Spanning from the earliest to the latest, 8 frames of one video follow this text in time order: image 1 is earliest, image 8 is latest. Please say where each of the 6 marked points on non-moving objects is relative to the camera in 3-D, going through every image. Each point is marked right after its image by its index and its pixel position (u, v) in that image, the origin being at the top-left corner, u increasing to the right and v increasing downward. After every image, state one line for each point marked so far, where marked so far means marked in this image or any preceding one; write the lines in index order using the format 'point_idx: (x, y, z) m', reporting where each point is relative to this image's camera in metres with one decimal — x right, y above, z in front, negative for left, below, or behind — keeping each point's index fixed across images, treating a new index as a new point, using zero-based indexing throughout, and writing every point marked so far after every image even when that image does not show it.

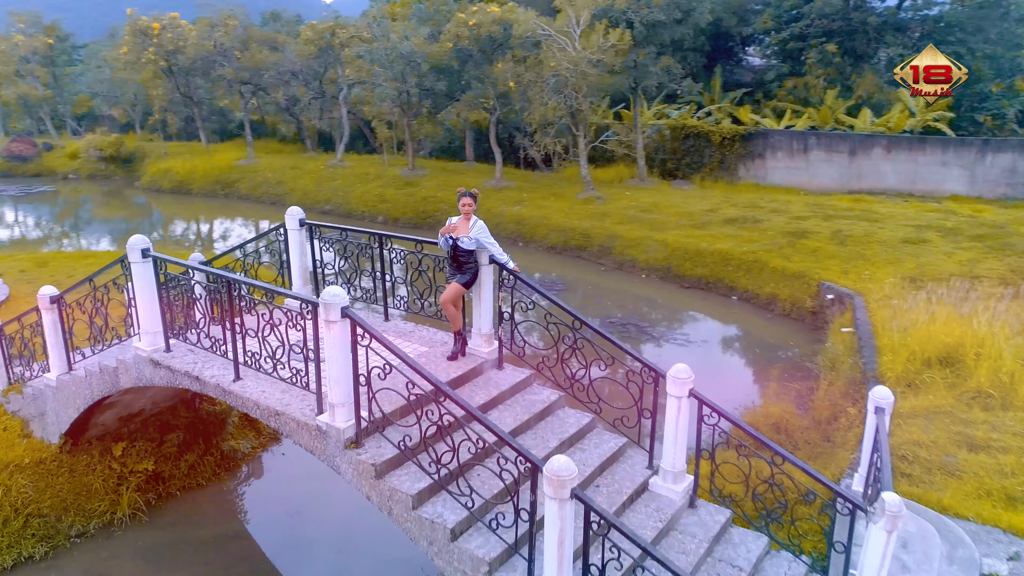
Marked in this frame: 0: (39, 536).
0: (-3.6, -1.9, +6.0) m
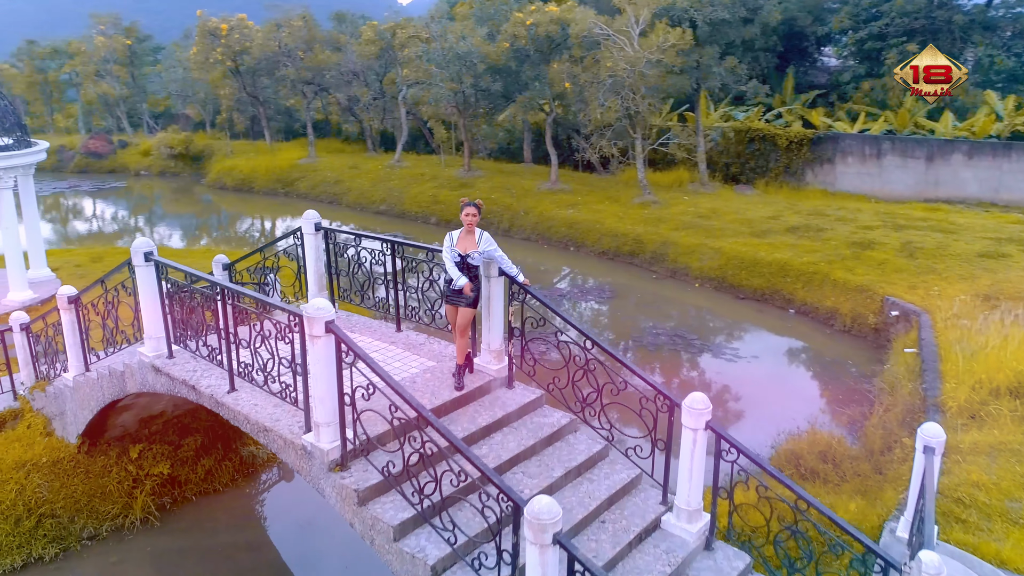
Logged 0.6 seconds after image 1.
0: (-3.5, -1.9, +6.0) m
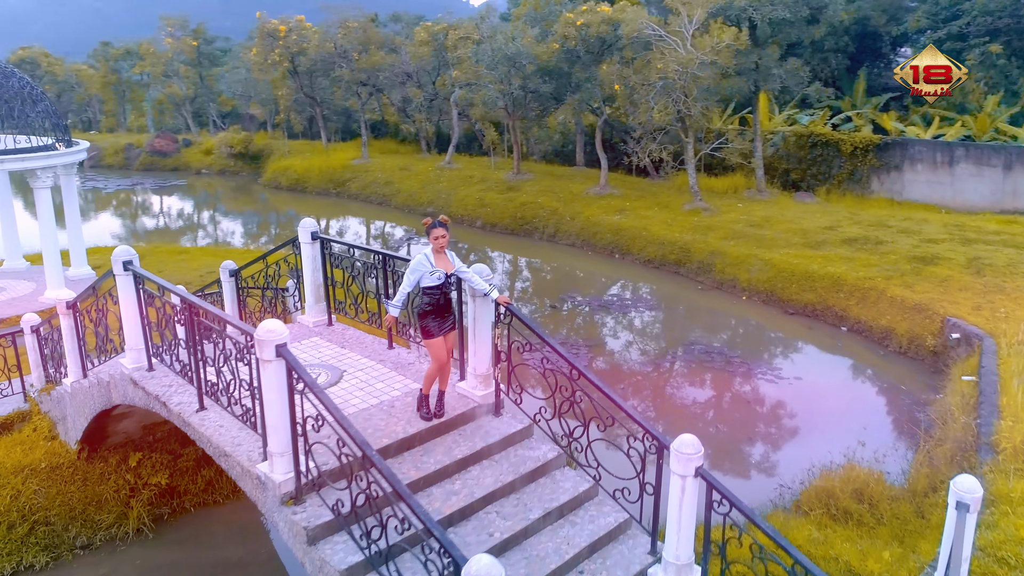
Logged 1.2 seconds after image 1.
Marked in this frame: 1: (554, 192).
0: (-3.5, -1.9, +5.9) m
1: (+1.0, +2.4, +19.7) m
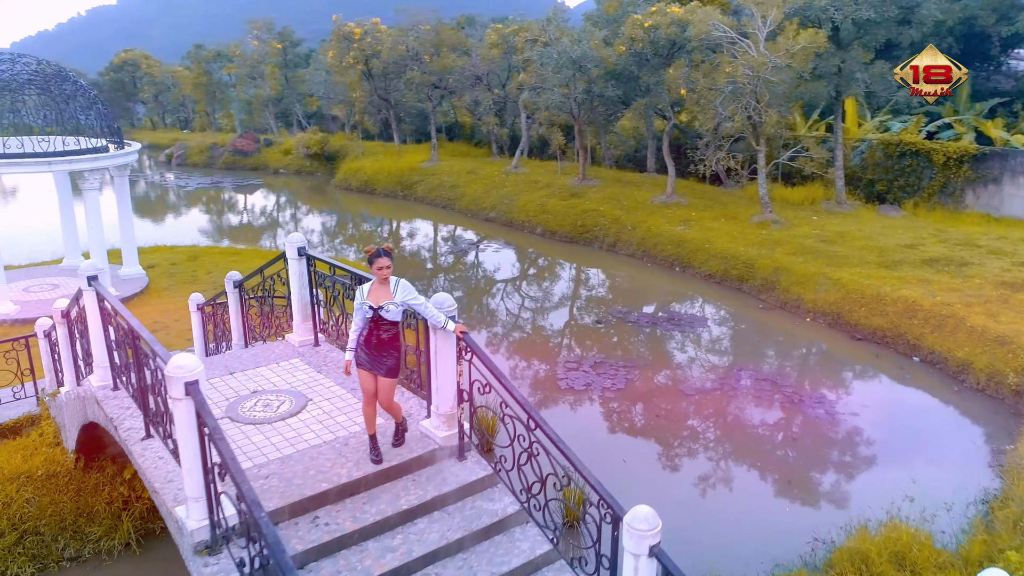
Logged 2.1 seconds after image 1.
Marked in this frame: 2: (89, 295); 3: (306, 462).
0: (-3.6, -2.0, +5.8) m
1: (+2.6, +2.2, +19.0) m
2: (-2.6, 0.0, +4.9) m
3: (-1.1, -0.9, +4.1) m
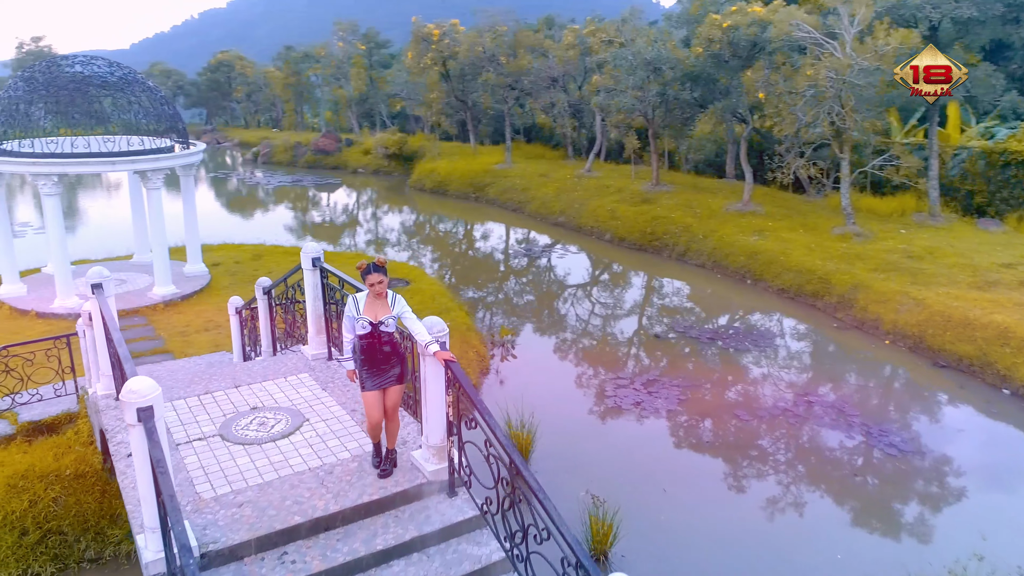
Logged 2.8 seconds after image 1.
0: (-3.5, -2.0, +5.9) m
1: (+4.2, +1.9, +18.3) m
2: (-2.5, -0.1, +4.8) m
3: (-1.1, -1.0, +3.9) m
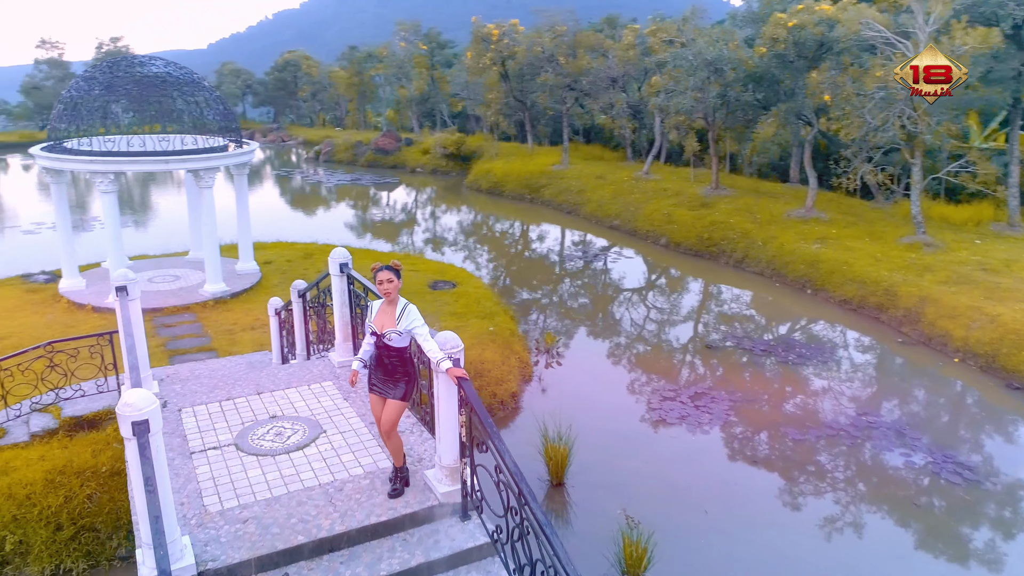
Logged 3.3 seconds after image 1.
0: (-3.3, -2.0, +5.9) m
1: (+5.5, +1.8, +17.7) m
2: (-2.3, -0.1, +4.8) m
3: (-1.1, -1.1, +3.8) m
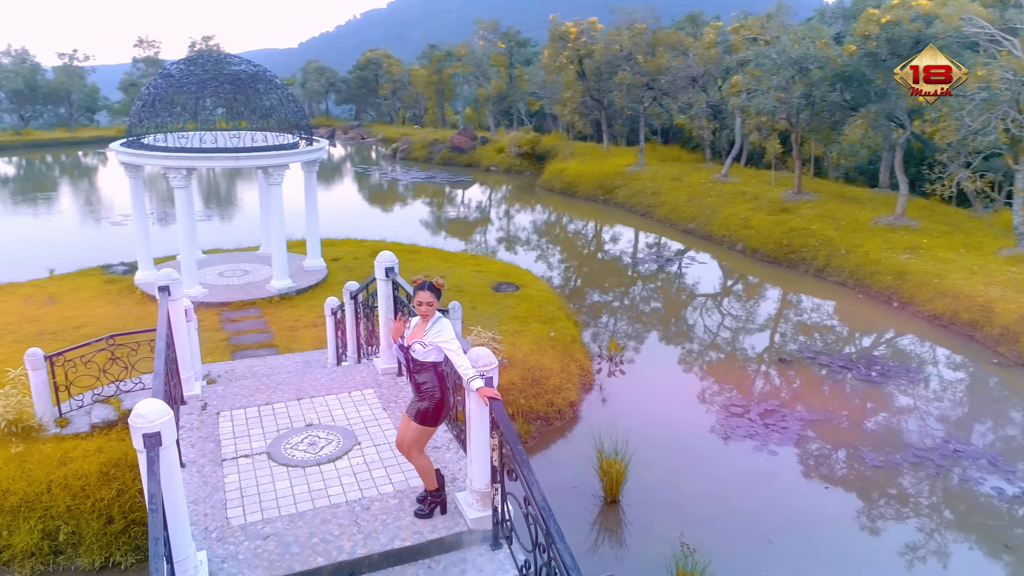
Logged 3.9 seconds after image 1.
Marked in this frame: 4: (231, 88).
0: (-2.9, -2.0, +6.0) m
1: (+7.0, +1.5, +16.9) m
2: (-2.0, -0.1, +4.8) m
3: (-0.9, -1.1, +3.6) m
4: (-4.1, +2.9, +11.1) m
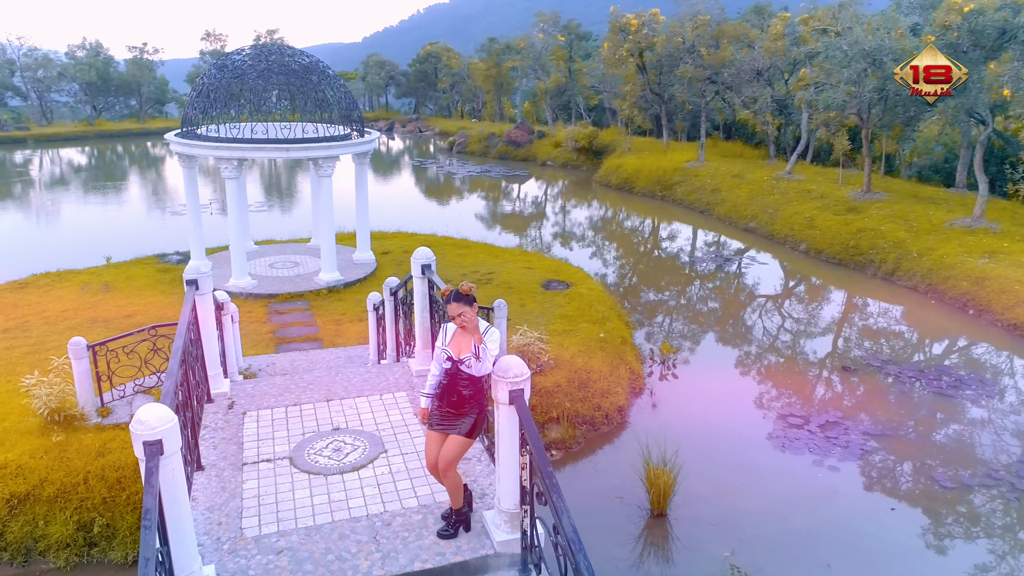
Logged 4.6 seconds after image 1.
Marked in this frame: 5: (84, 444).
0: (-2.6, -1.9, +5.9) m
1: (+8.1, +1.4, +16.0) m
2: (-1.8, -0.1, +4.6) m
3: (-0.8, -1.1, +3.4) m
4: (-3.4, +3.0, +11.1) m
5: (-3.3, -1.2, +6.0) m
